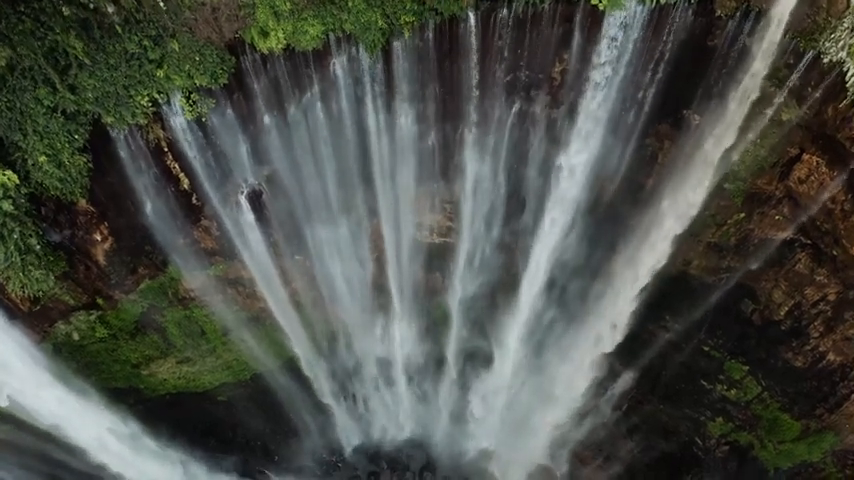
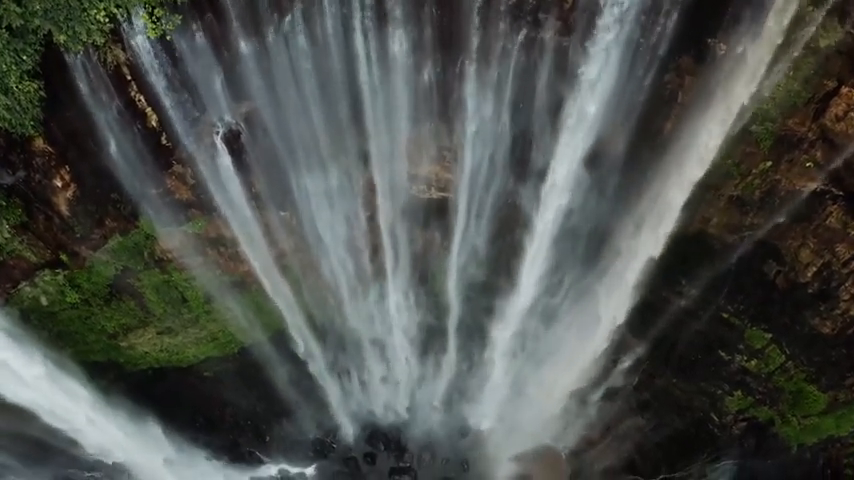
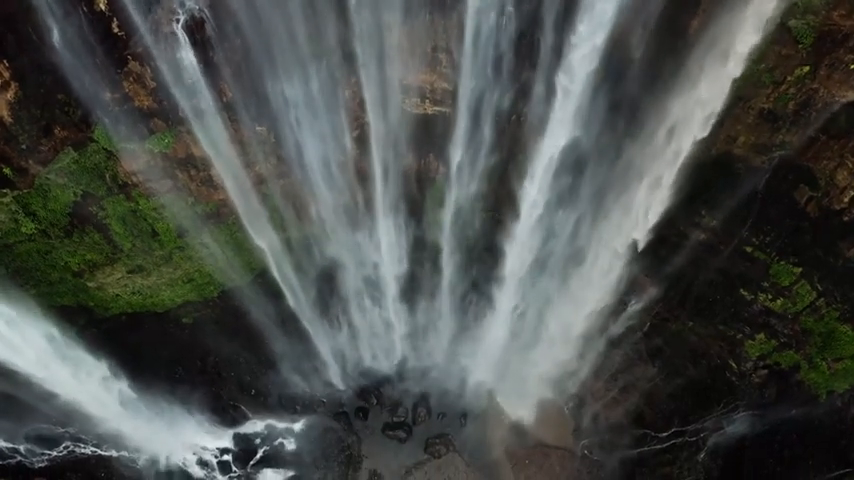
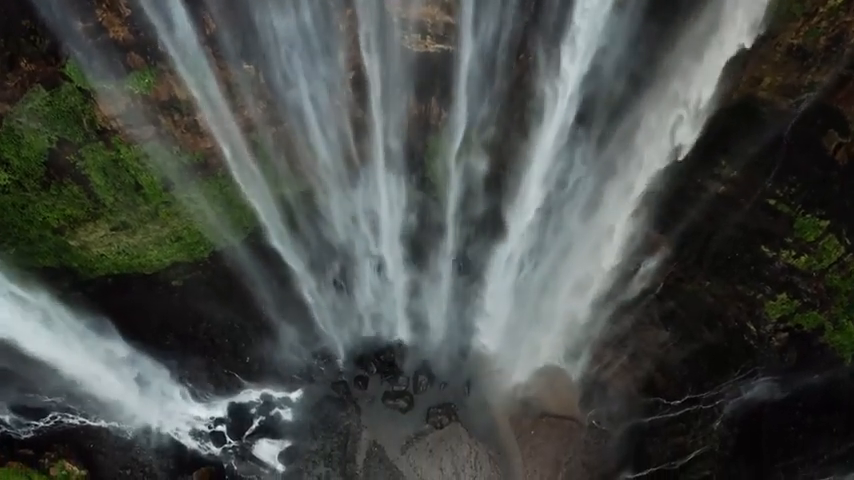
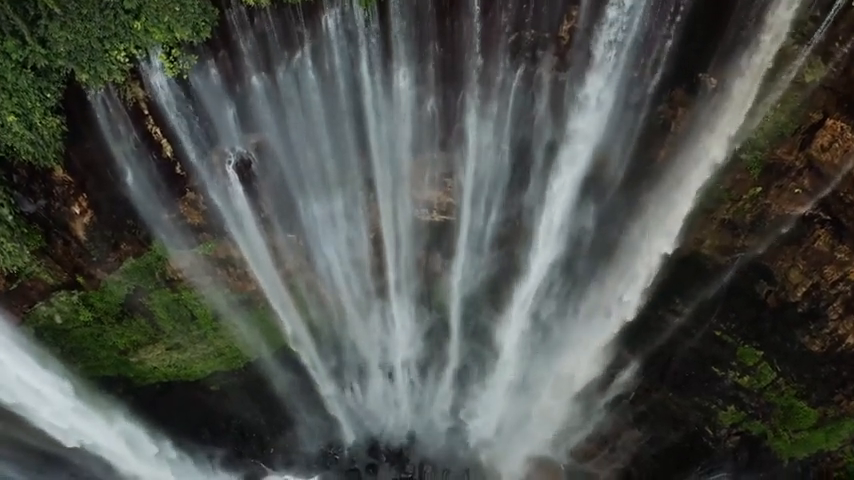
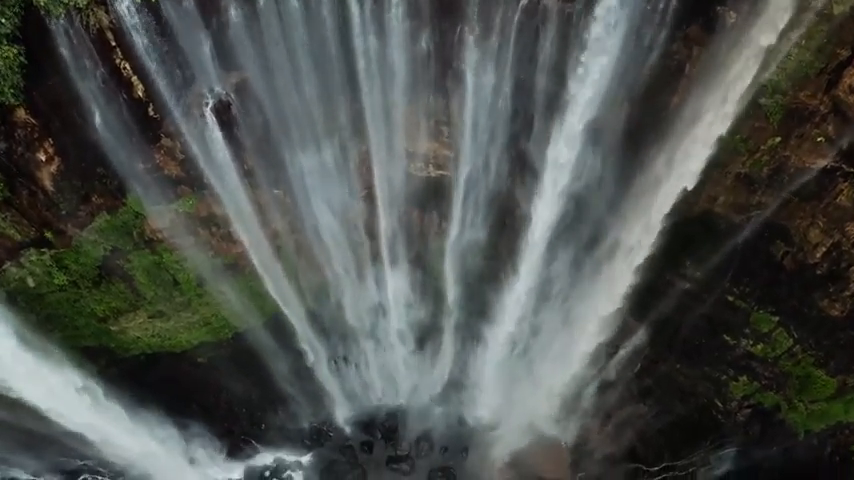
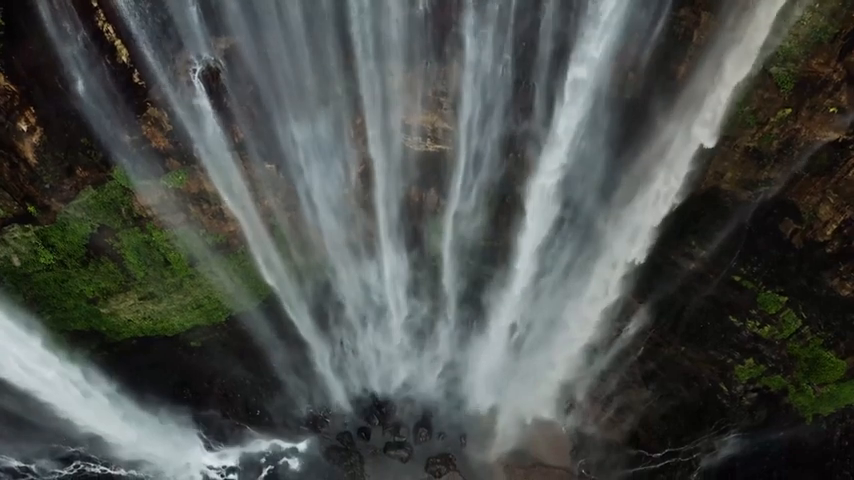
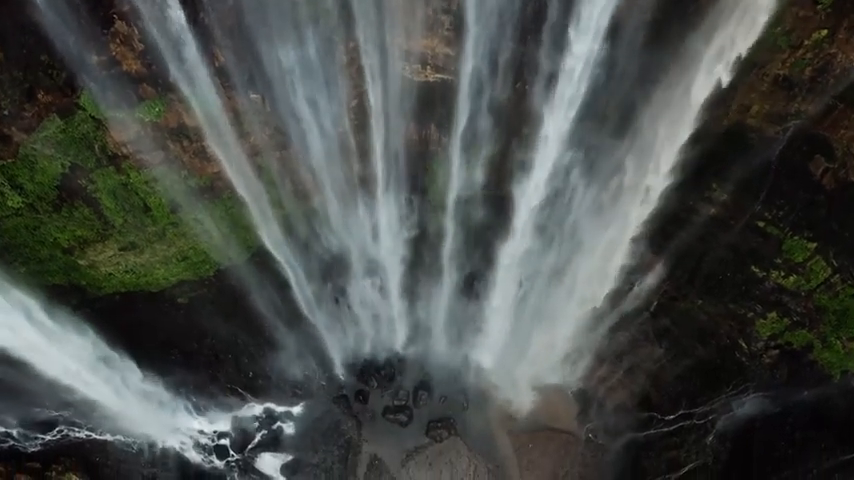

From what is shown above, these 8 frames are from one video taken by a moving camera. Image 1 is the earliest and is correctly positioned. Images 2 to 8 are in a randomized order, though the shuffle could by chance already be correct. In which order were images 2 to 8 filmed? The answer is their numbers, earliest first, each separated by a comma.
5, 2, 6, 7, 3, 8, 4
